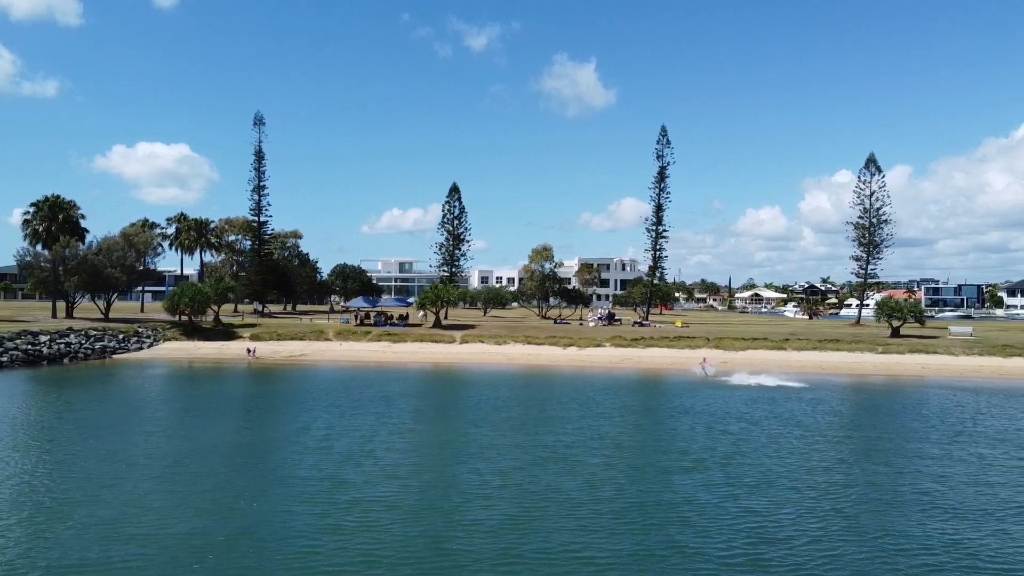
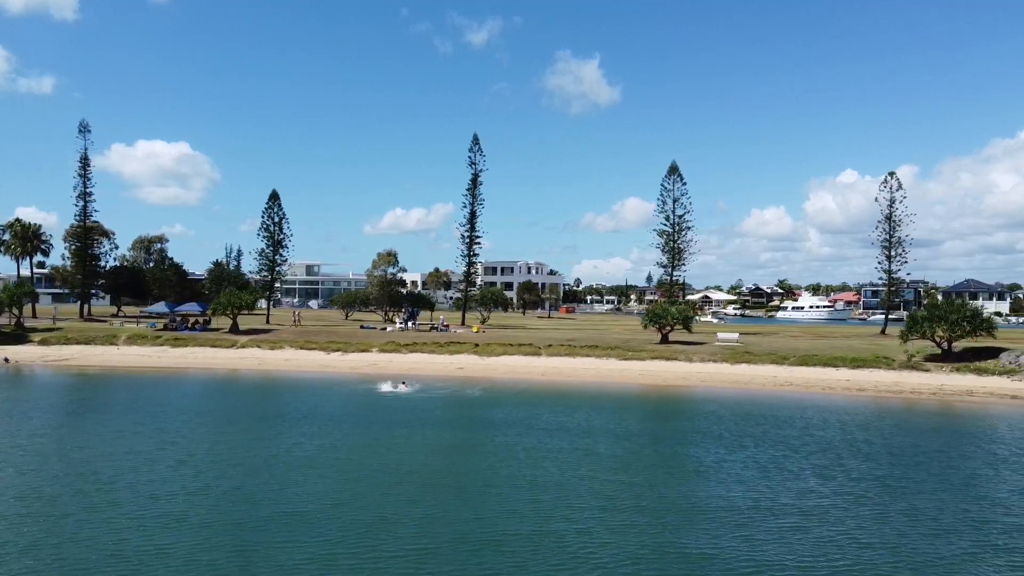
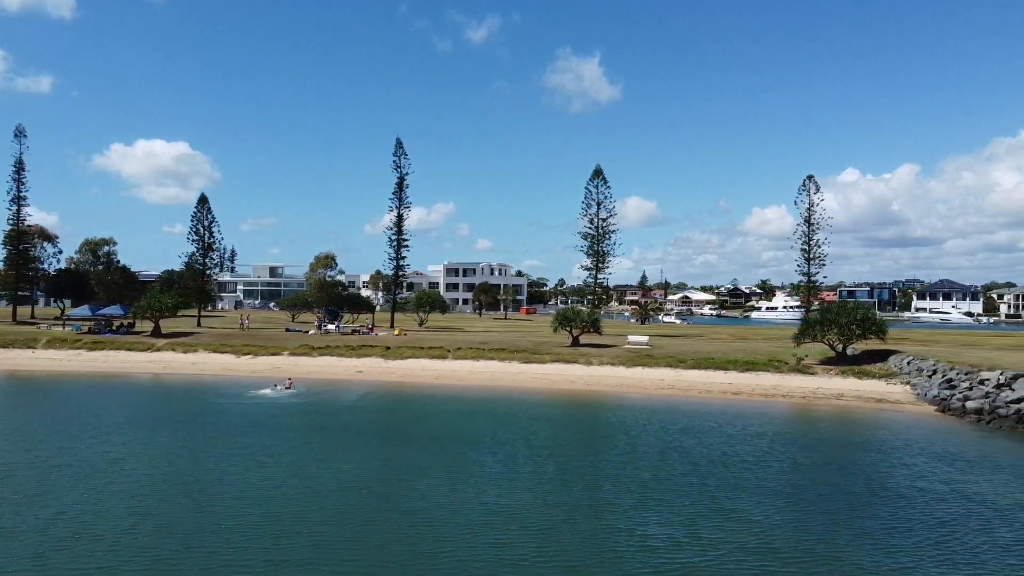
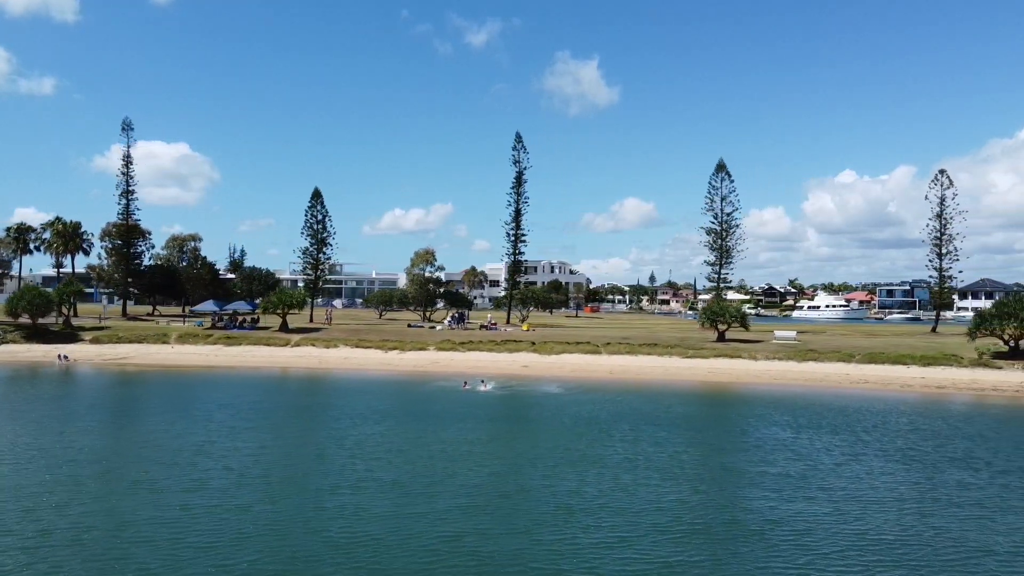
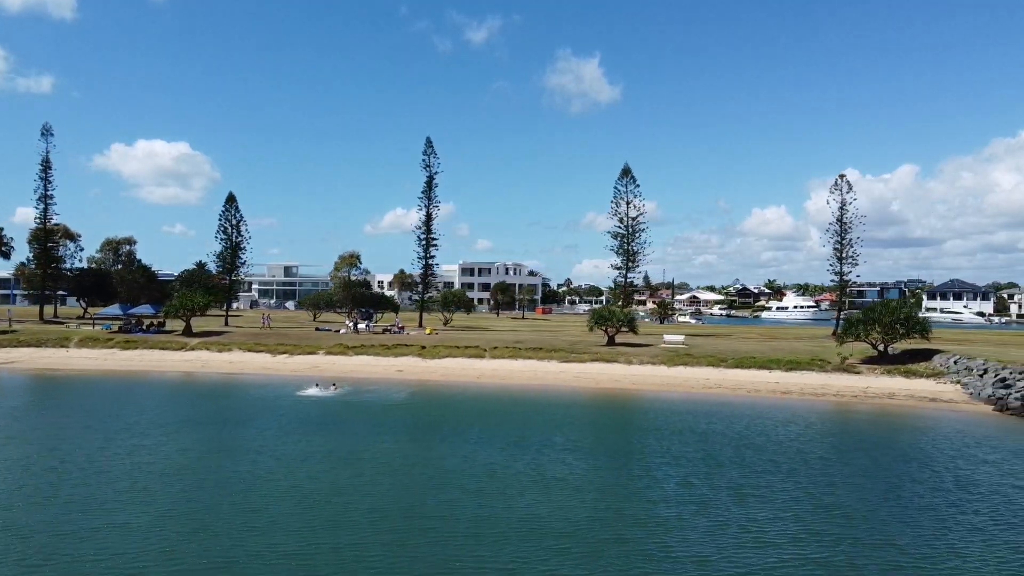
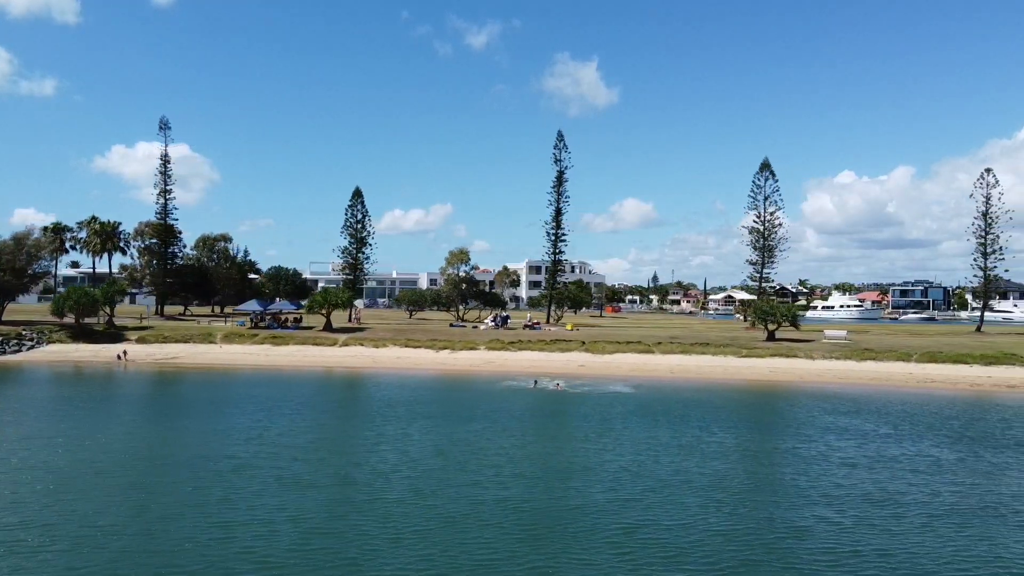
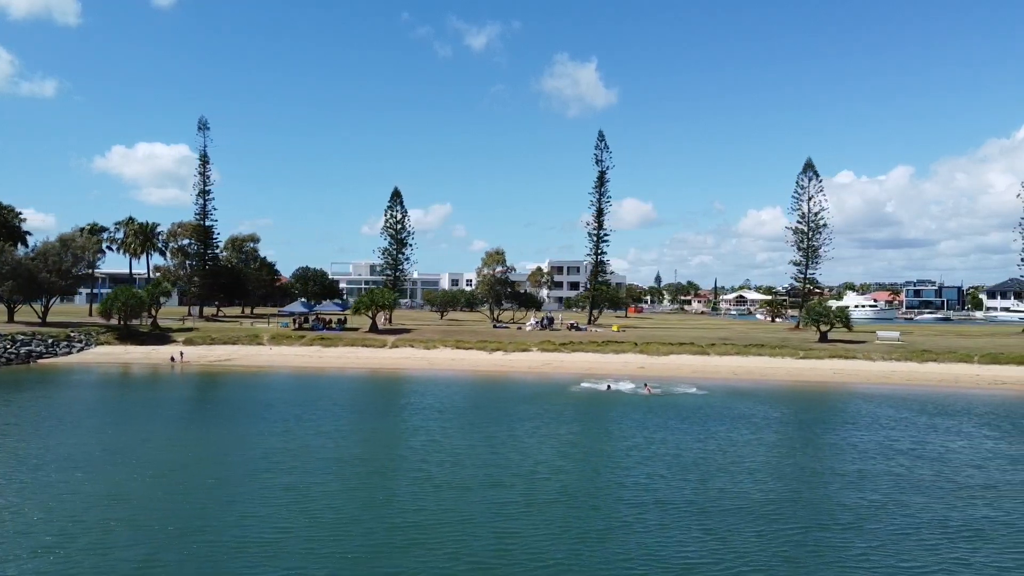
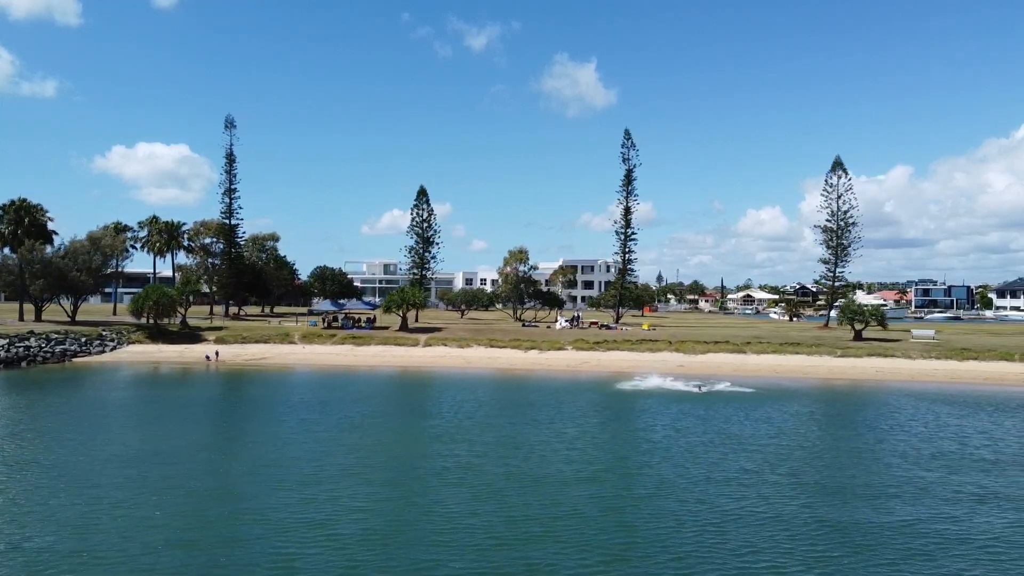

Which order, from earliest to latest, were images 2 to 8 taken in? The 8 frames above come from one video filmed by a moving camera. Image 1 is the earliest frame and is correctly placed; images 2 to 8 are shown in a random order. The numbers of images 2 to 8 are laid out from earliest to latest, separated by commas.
8, 7, 6, 4, 2, 5, 3
